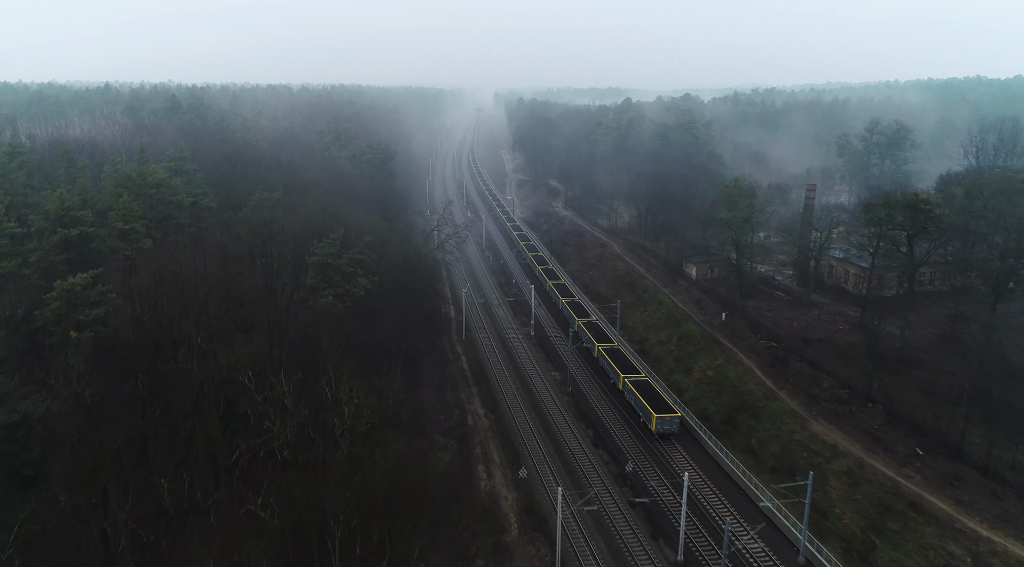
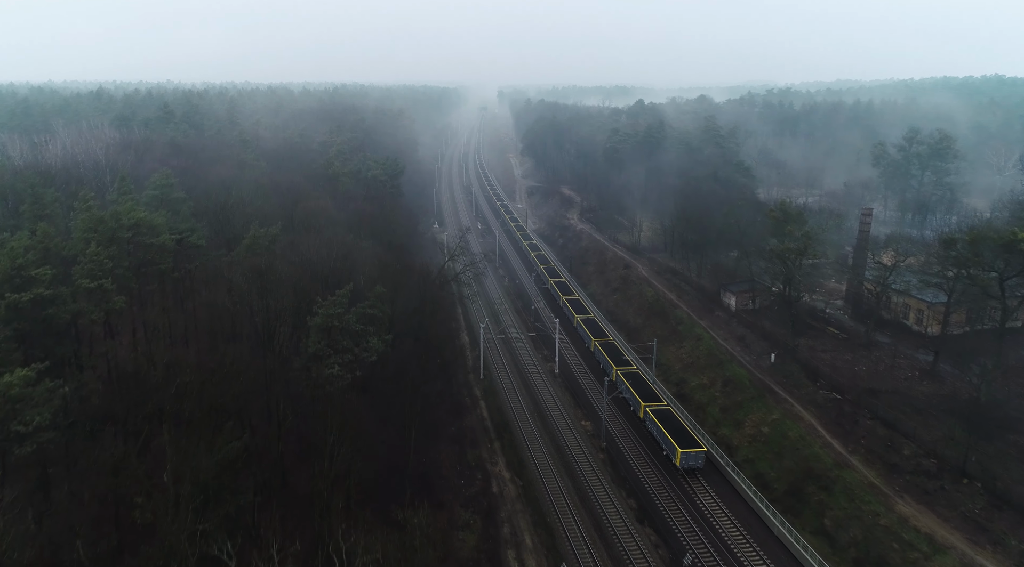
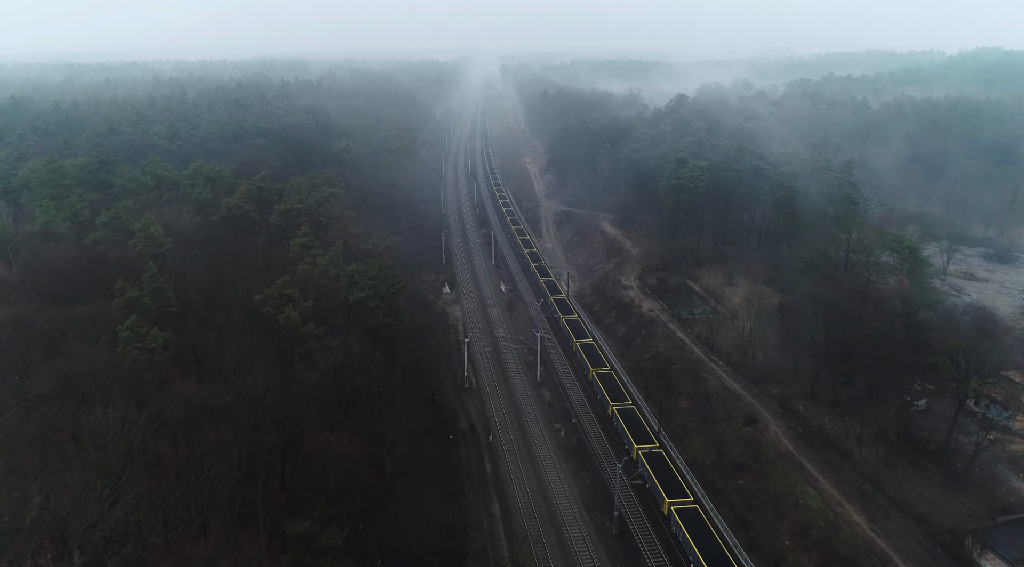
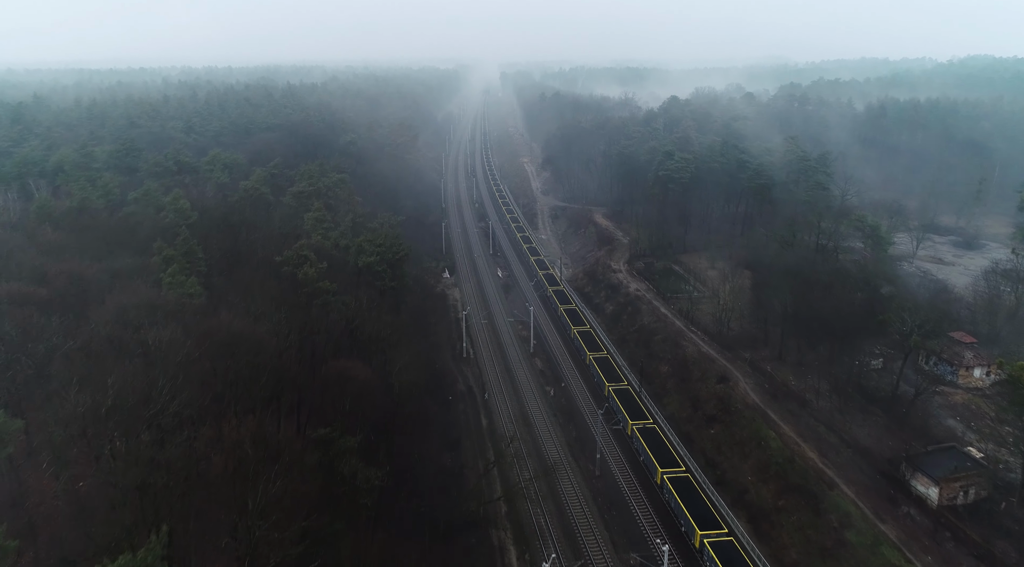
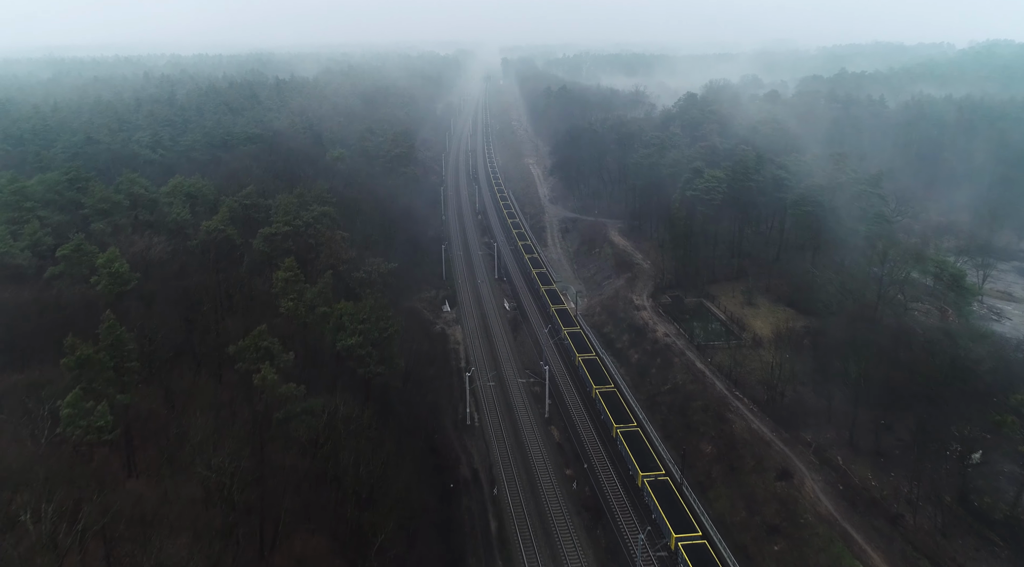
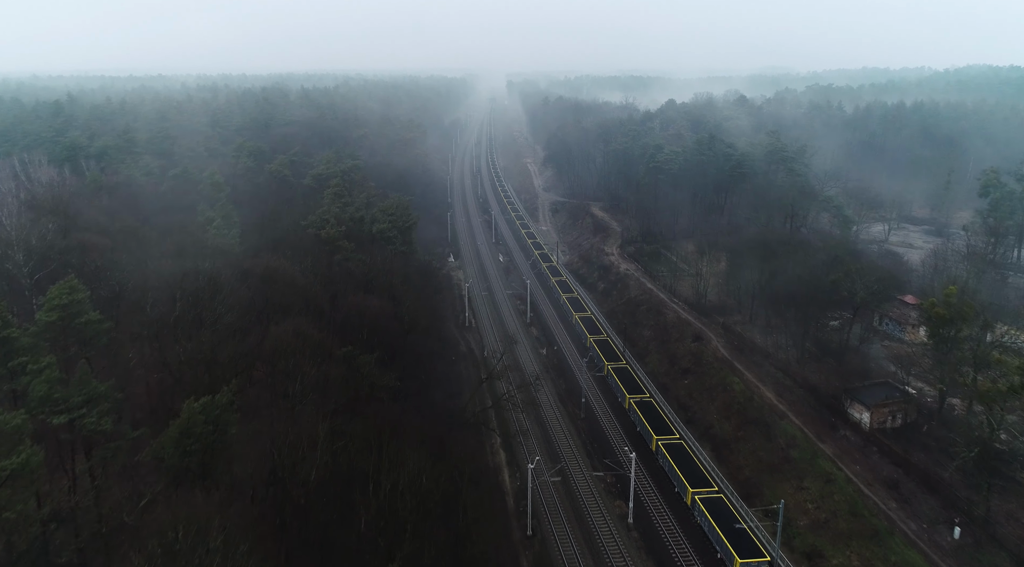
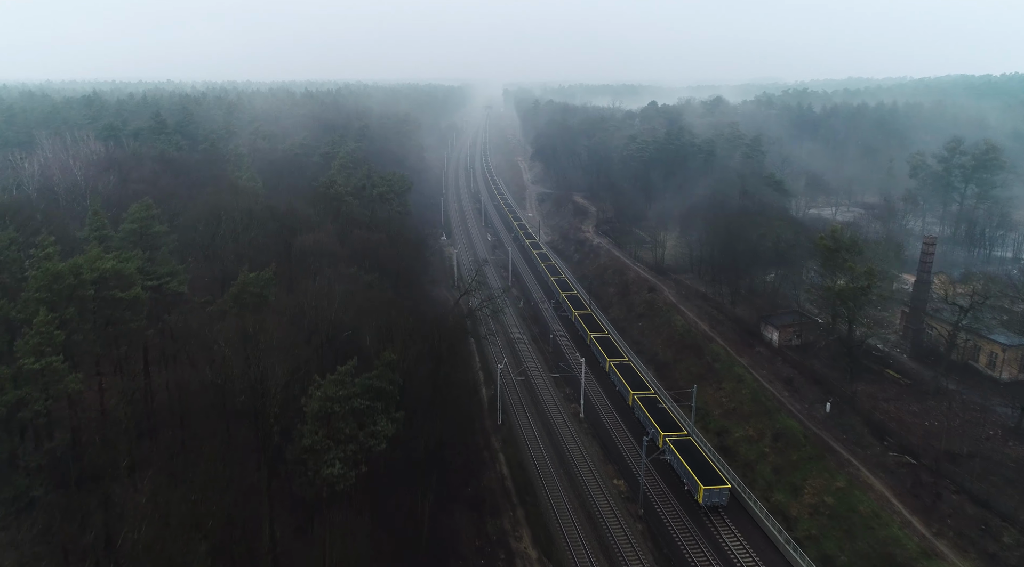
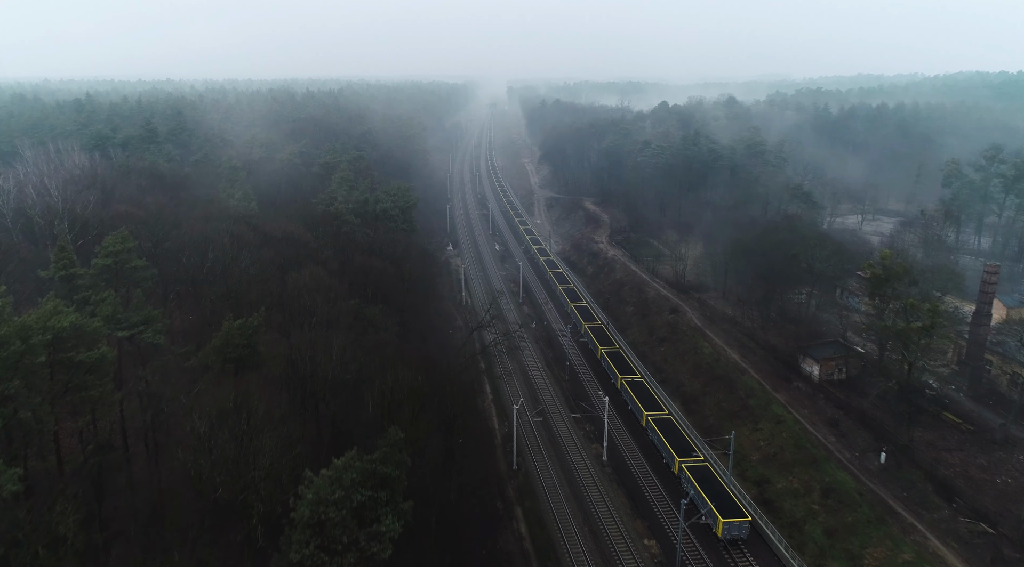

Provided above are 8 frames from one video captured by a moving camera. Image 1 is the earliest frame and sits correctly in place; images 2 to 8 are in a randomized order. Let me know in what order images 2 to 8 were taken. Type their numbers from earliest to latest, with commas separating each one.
2, 7, 8, 6, 4, 3, 5
